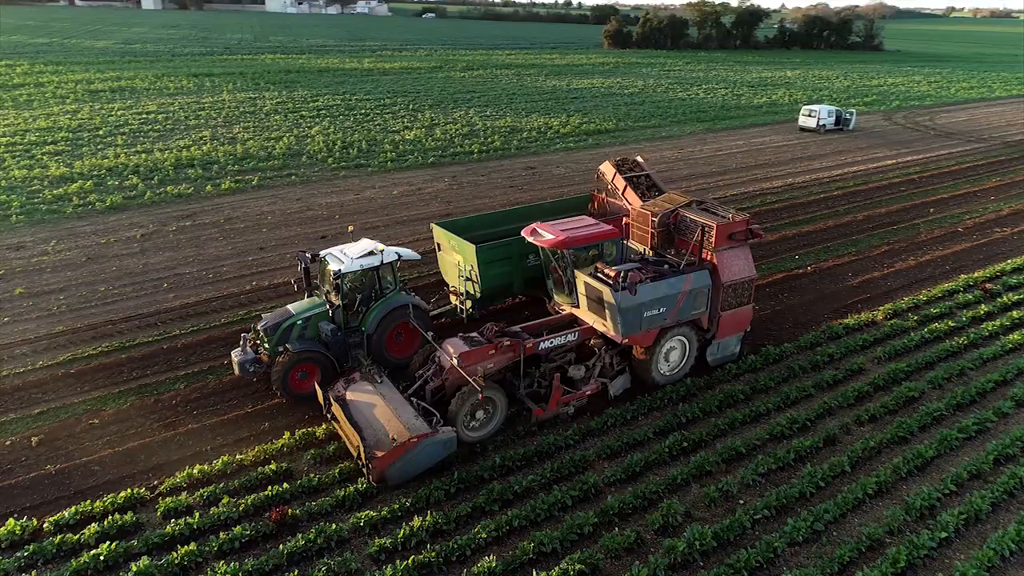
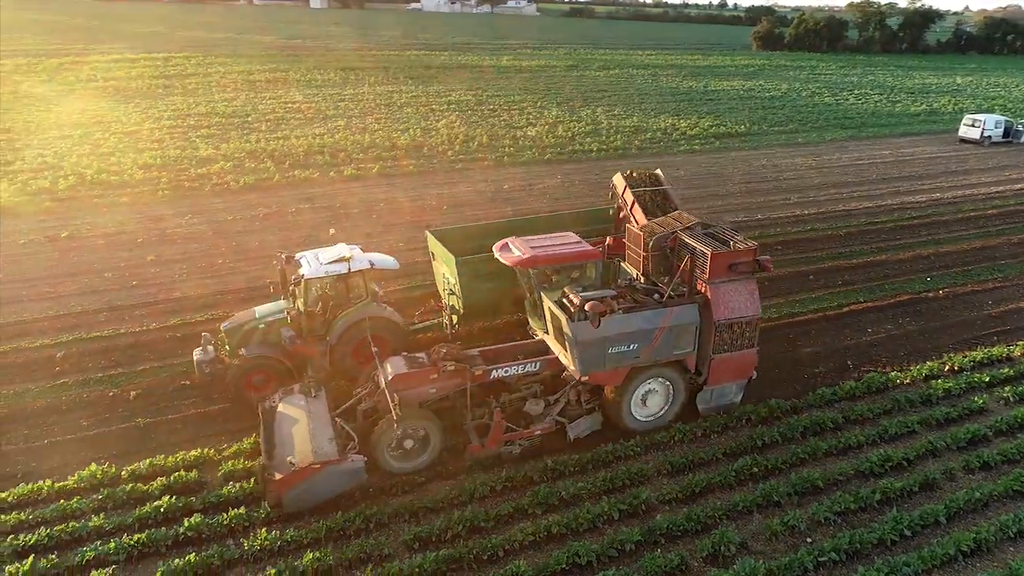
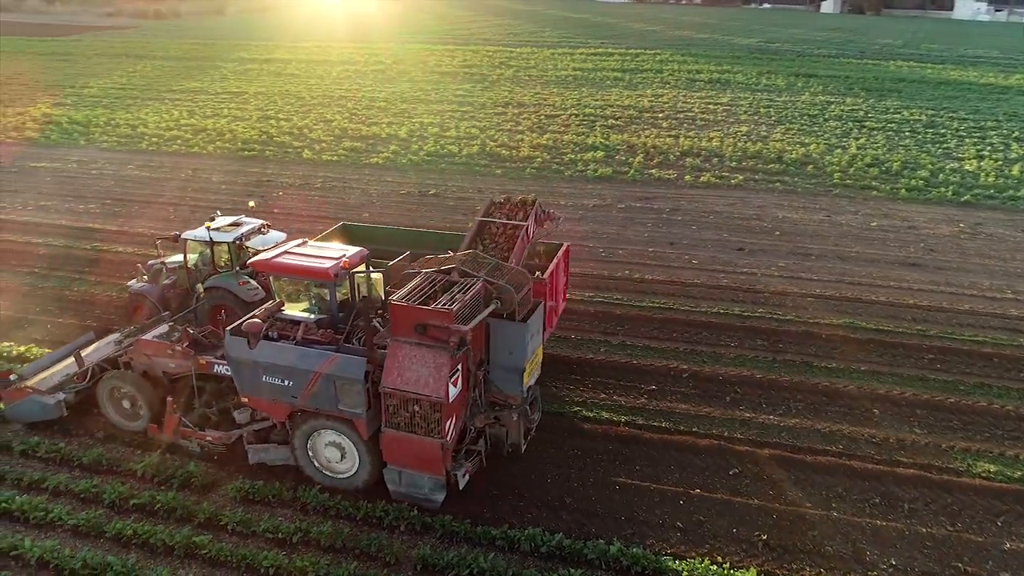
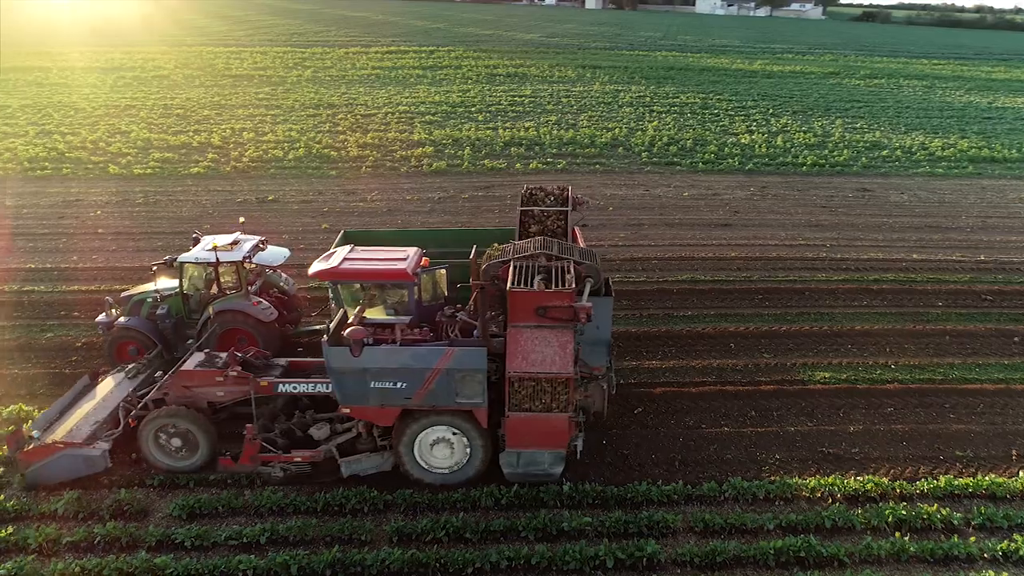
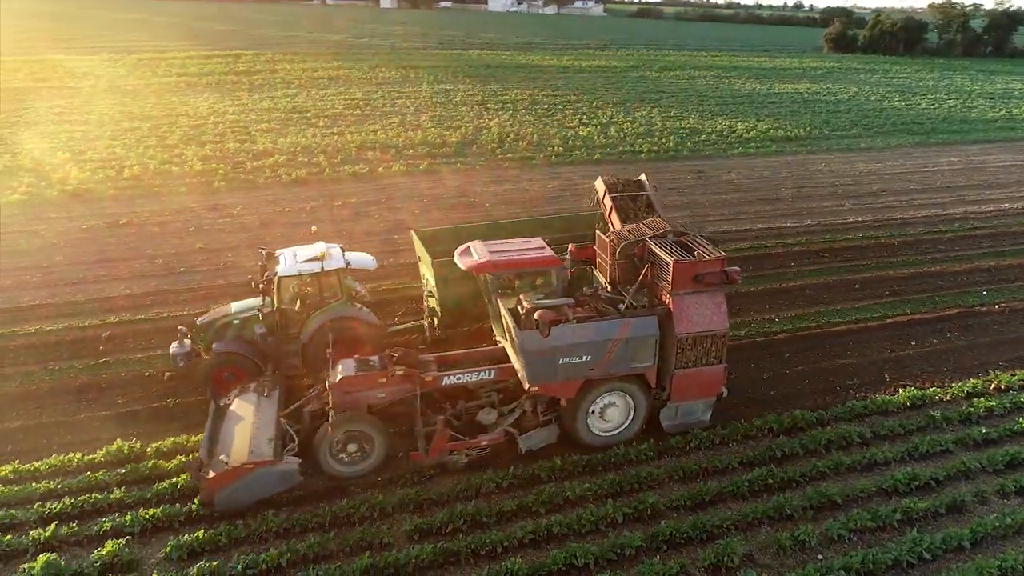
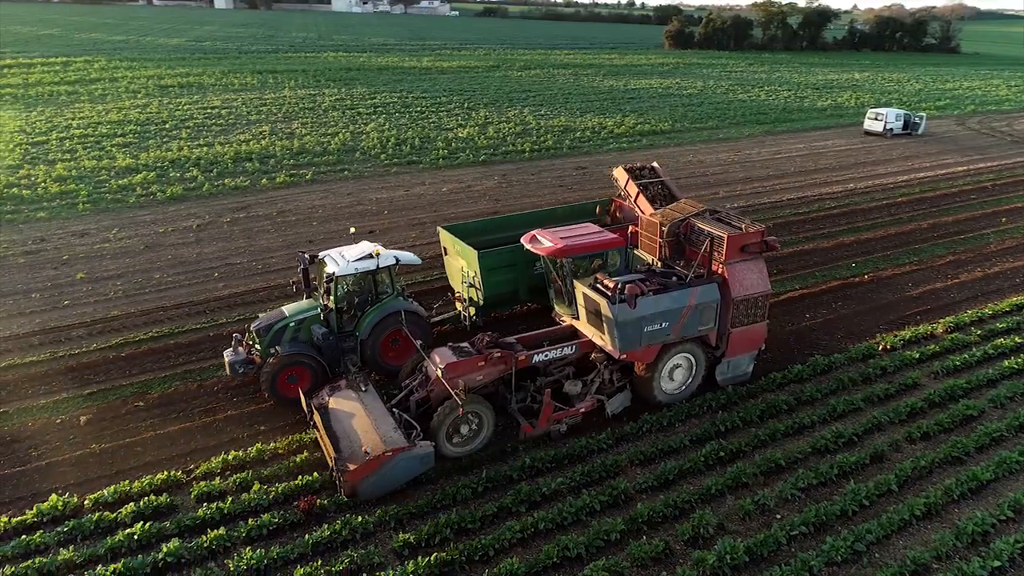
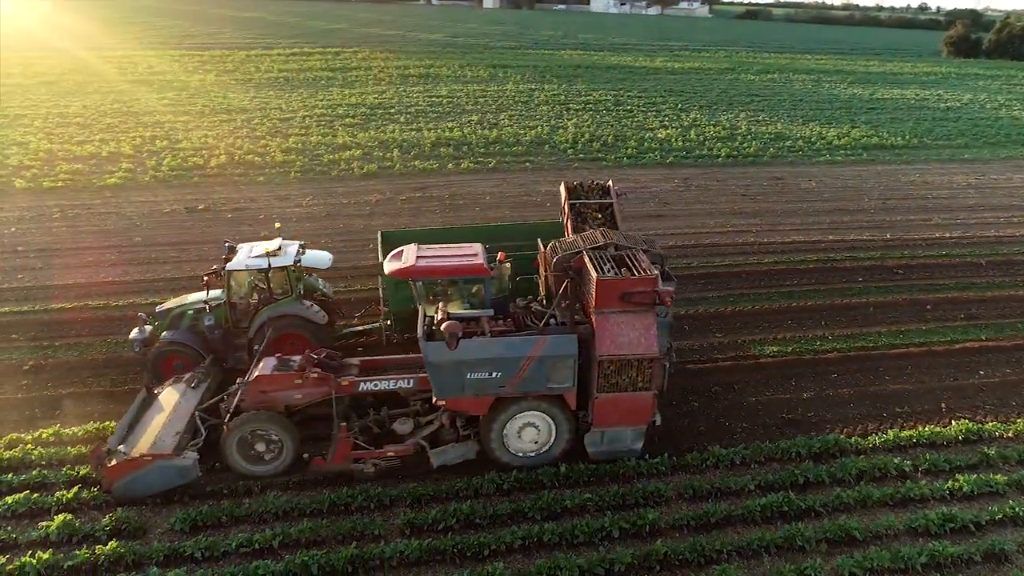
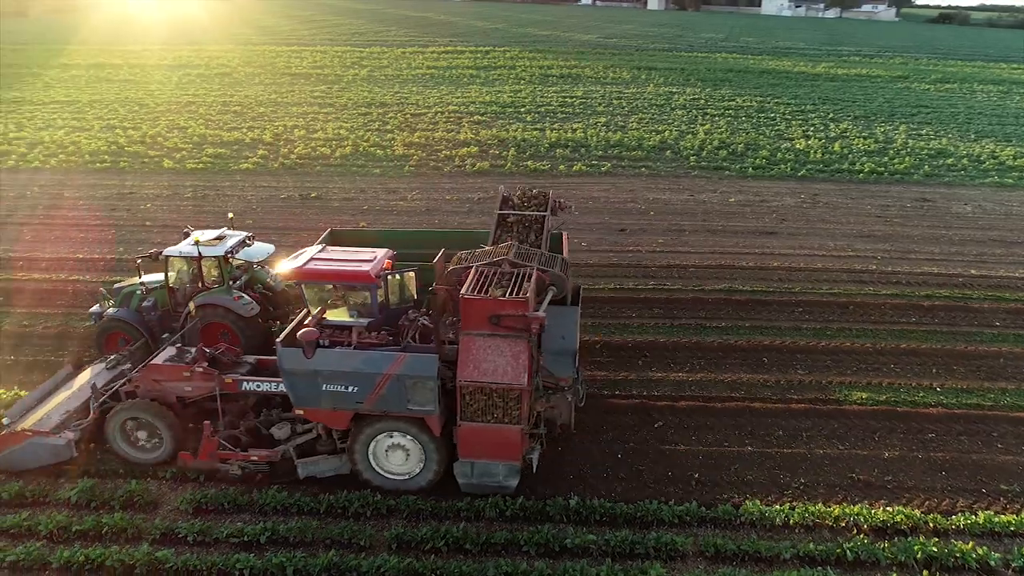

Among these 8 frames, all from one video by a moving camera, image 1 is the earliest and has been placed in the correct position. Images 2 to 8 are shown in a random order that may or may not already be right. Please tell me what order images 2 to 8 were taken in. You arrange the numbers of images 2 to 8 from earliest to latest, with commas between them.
6, 2, 5, 7, 4, 8, 3
